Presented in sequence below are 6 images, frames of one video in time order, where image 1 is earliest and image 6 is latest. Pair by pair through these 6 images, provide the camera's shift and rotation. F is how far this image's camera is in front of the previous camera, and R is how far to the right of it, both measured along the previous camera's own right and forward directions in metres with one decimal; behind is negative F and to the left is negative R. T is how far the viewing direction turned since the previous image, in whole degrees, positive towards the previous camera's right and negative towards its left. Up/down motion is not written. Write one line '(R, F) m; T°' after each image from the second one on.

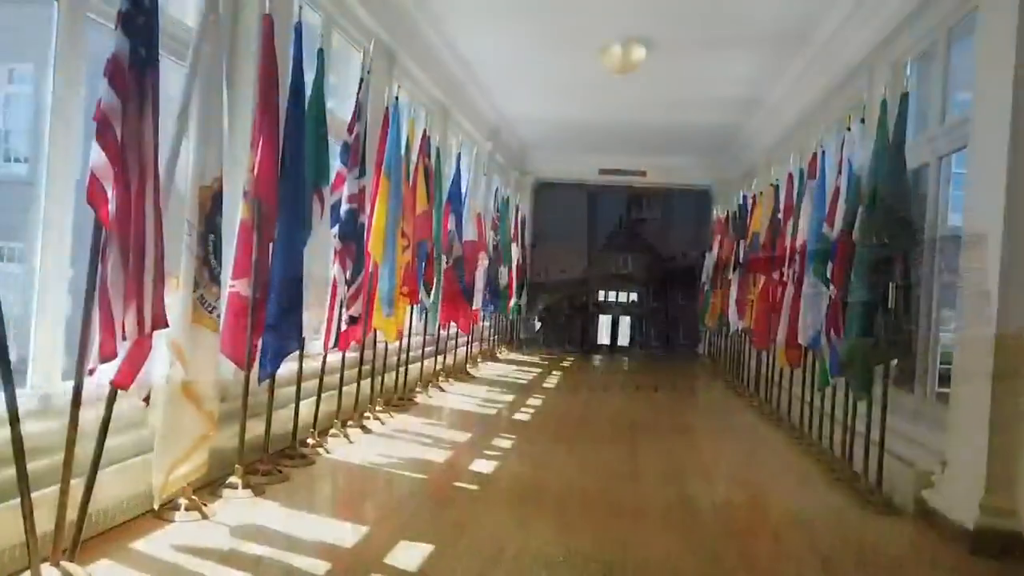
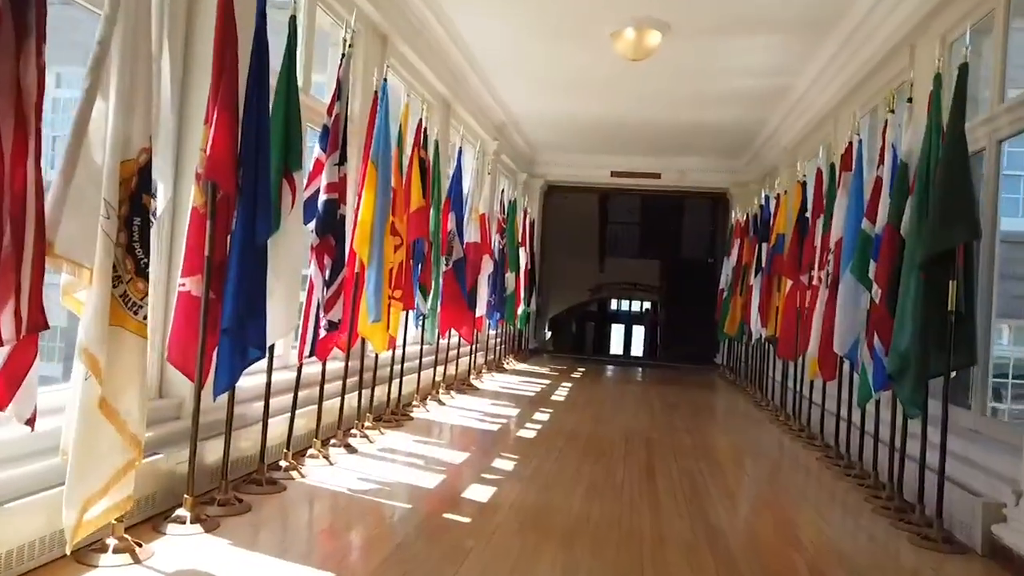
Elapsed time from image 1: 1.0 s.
(+0.1, +0.4) m; -1°
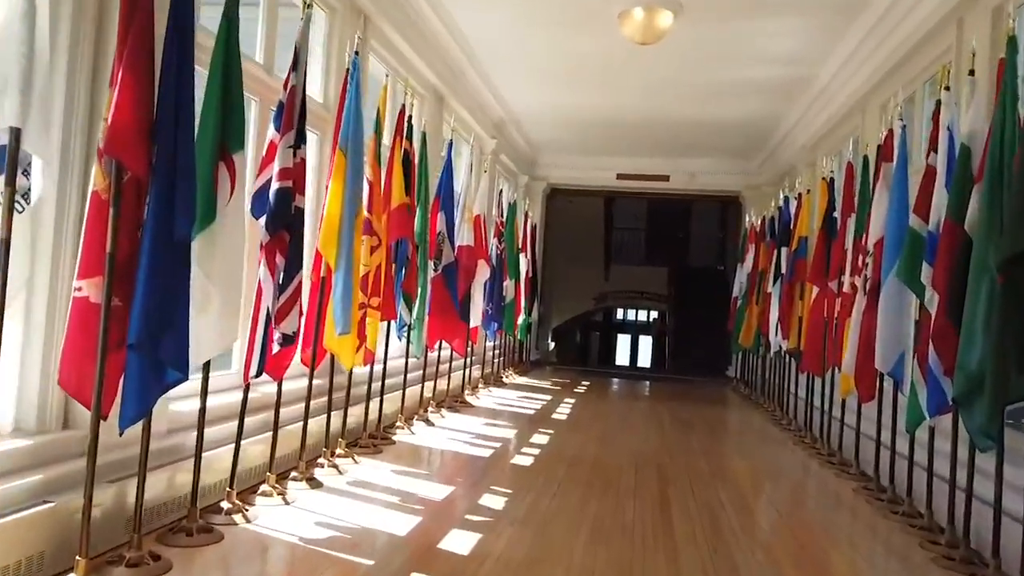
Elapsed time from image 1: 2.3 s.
(+0.1, +0.5) m; 0°
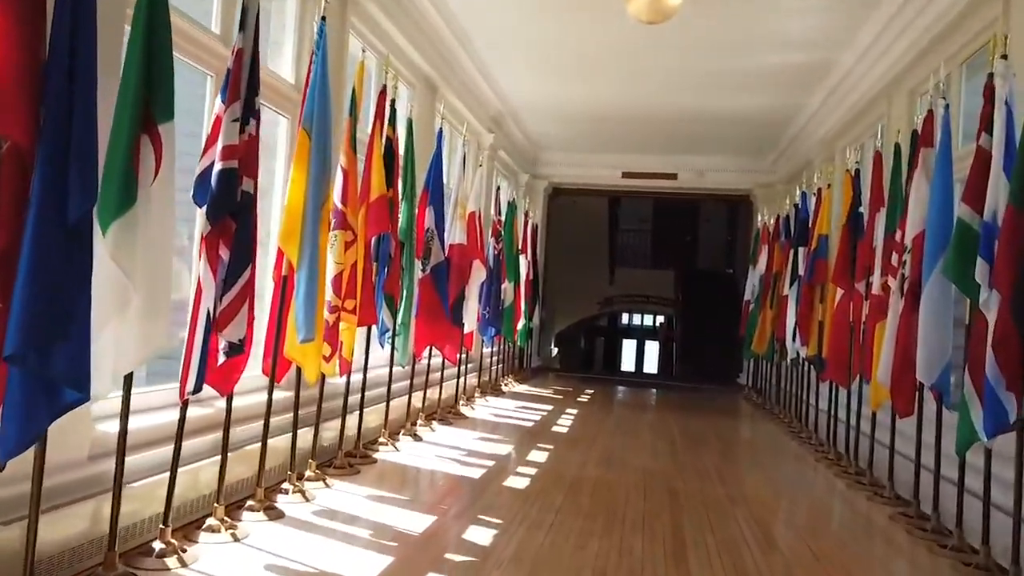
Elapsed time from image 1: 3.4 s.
(+0.1, +0.4) m; 0°
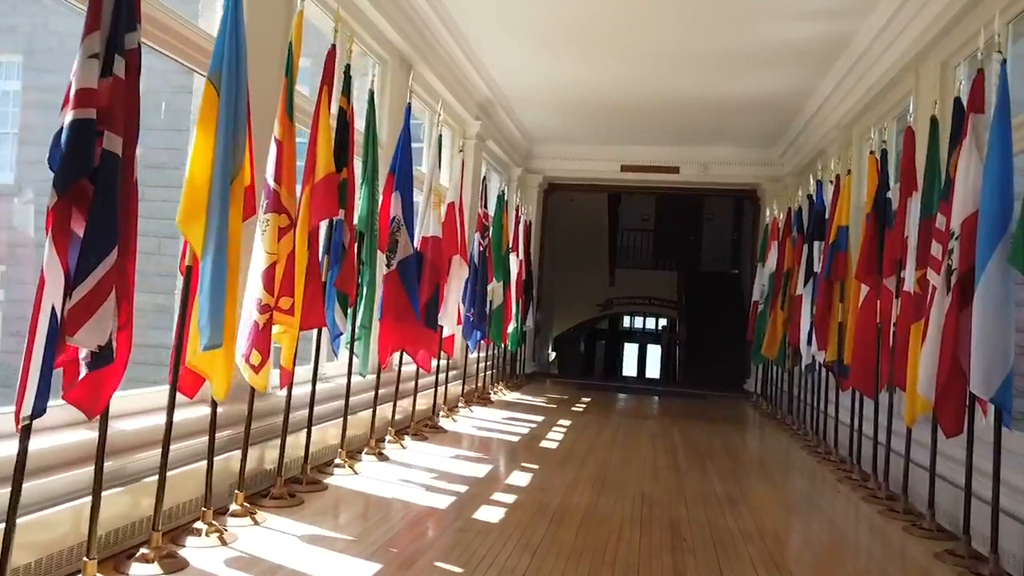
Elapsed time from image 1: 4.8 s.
(+0.1, +0.5) m; 0°
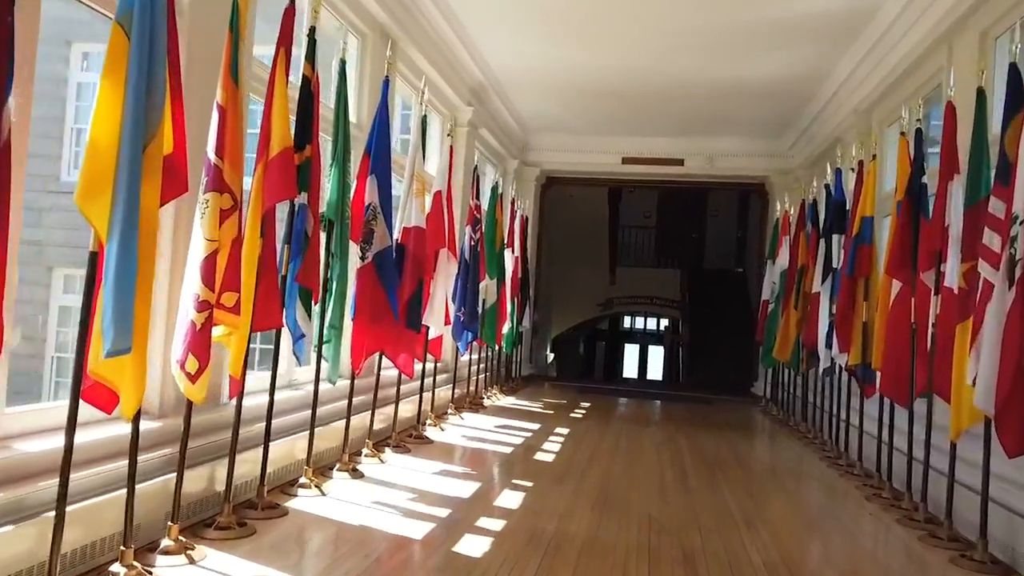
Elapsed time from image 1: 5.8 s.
(0.0, +0.4) m; 0°
